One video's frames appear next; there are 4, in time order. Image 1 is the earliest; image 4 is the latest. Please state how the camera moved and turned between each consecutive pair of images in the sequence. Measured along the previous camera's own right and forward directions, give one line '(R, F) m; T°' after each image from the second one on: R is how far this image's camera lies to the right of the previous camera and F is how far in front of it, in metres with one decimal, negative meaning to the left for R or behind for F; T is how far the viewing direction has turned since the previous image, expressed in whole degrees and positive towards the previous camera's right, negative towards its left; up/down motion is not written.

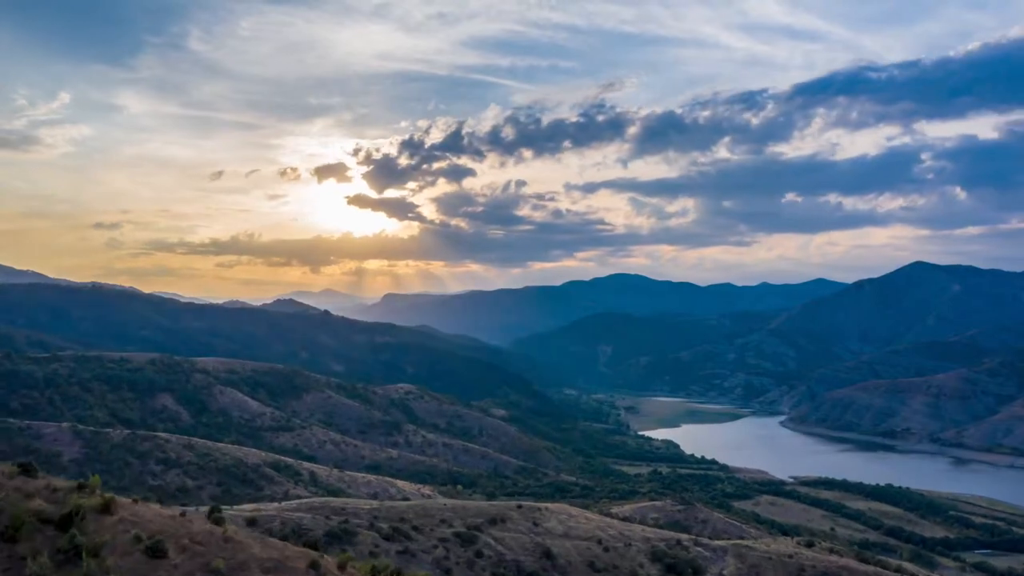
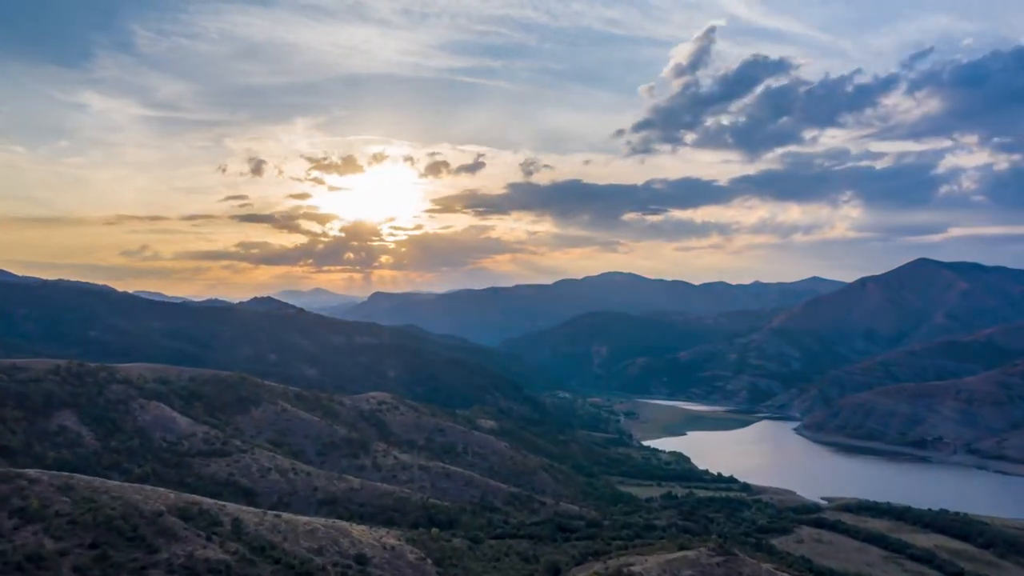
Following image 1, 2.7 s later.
(0.0, +12.0) m; +1°
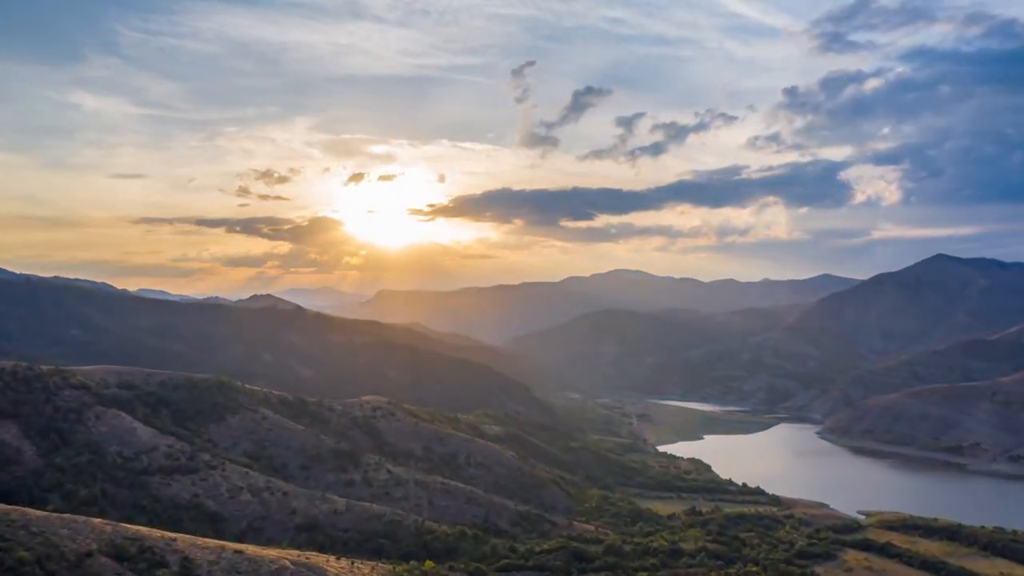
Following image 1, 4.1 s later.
(0.0, +6.6) m; 0°
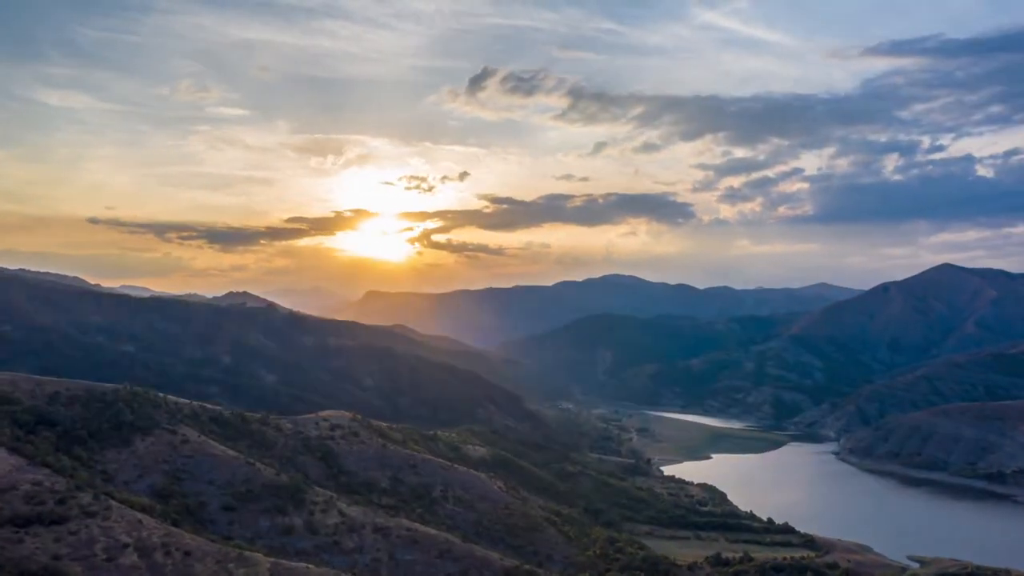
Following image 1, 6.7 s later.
(+0.1, +11.5) m; +1°
